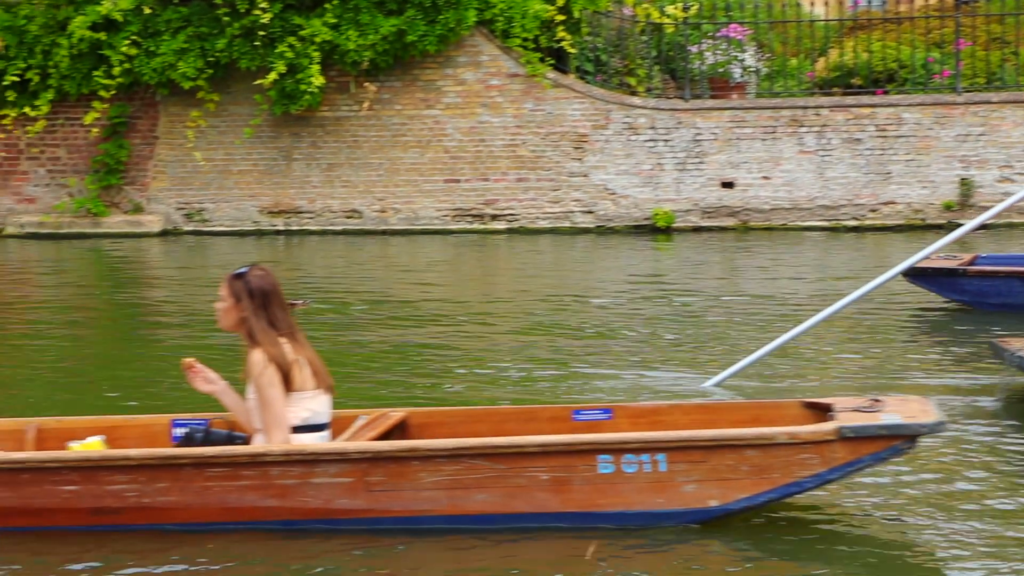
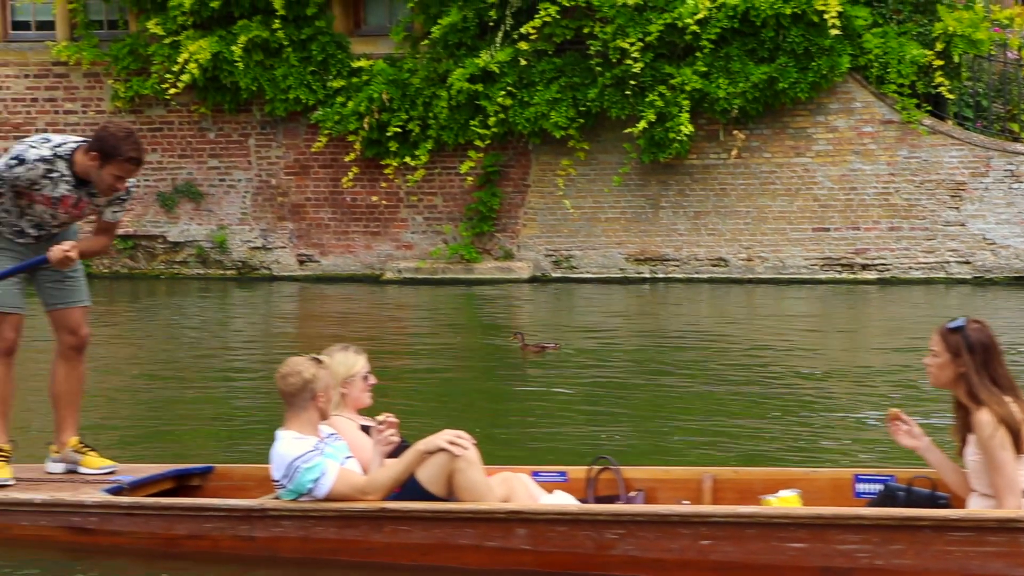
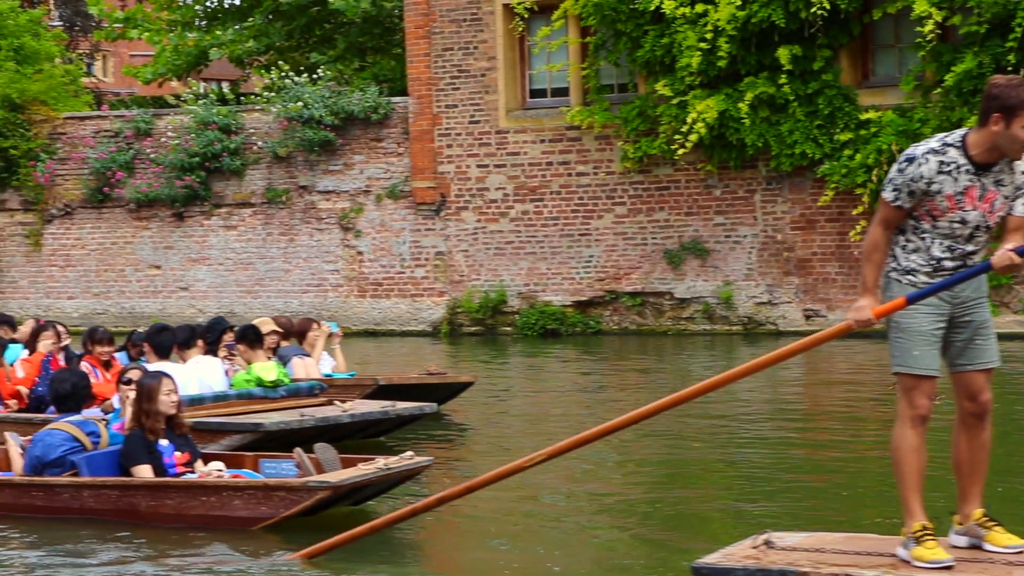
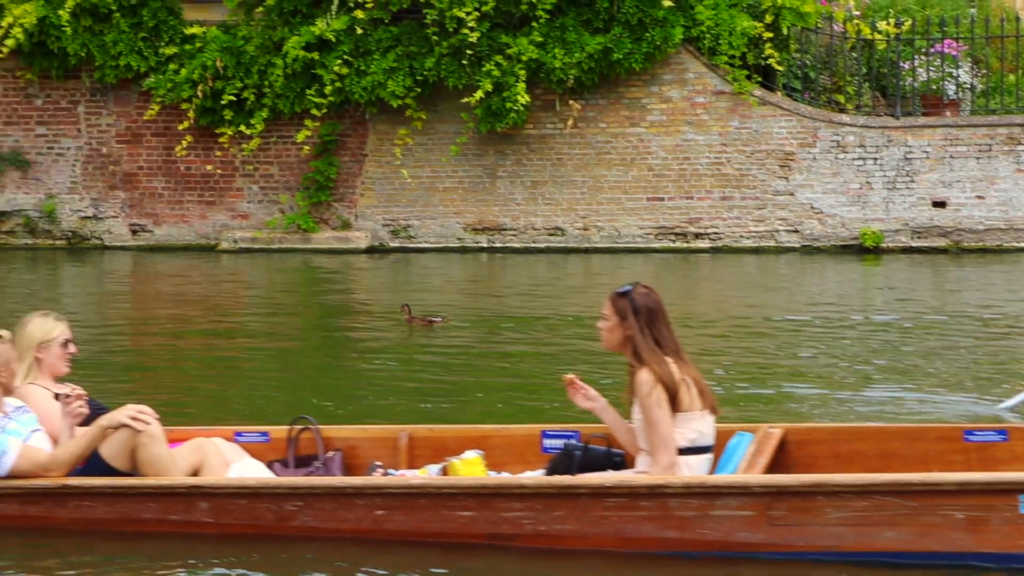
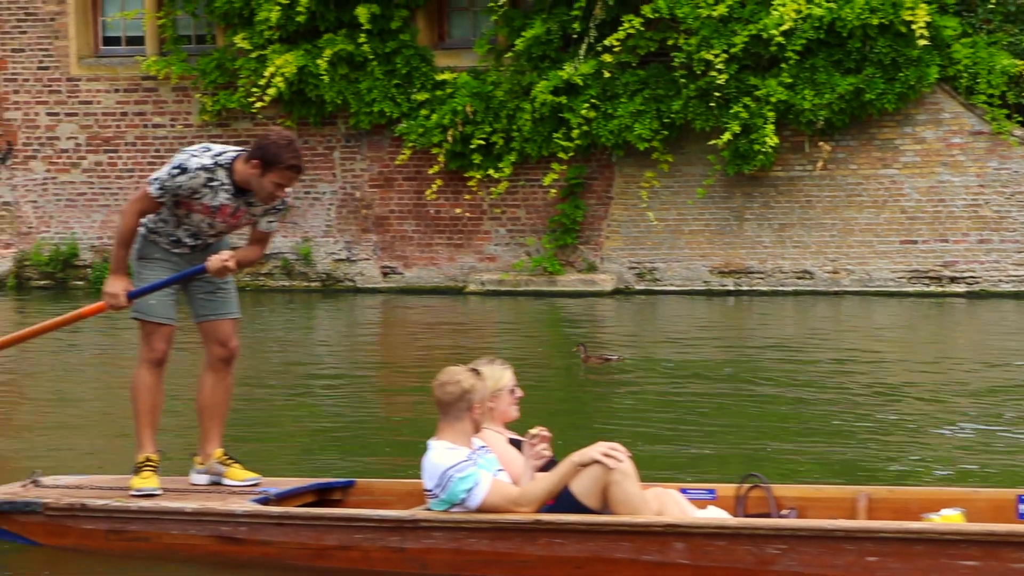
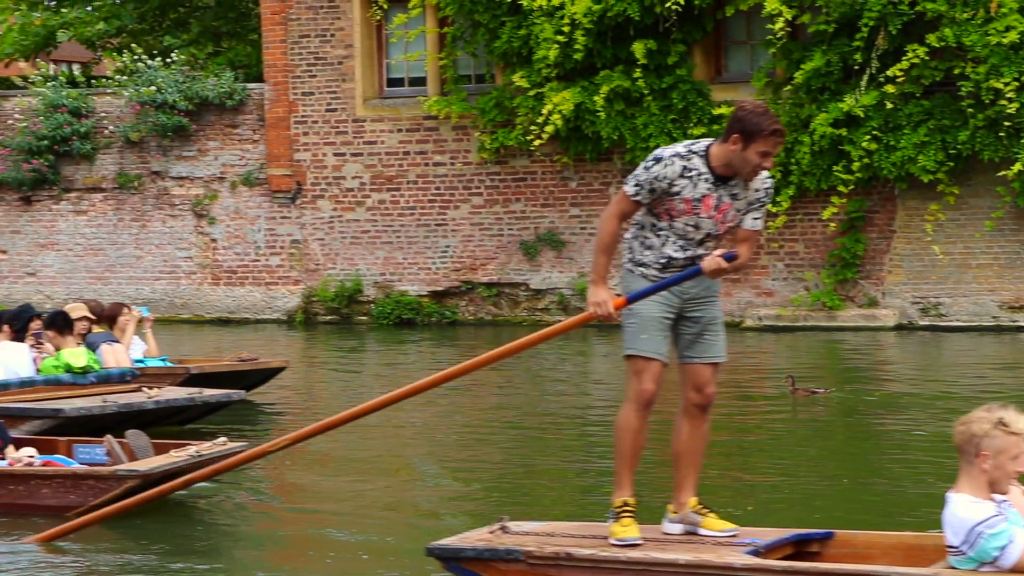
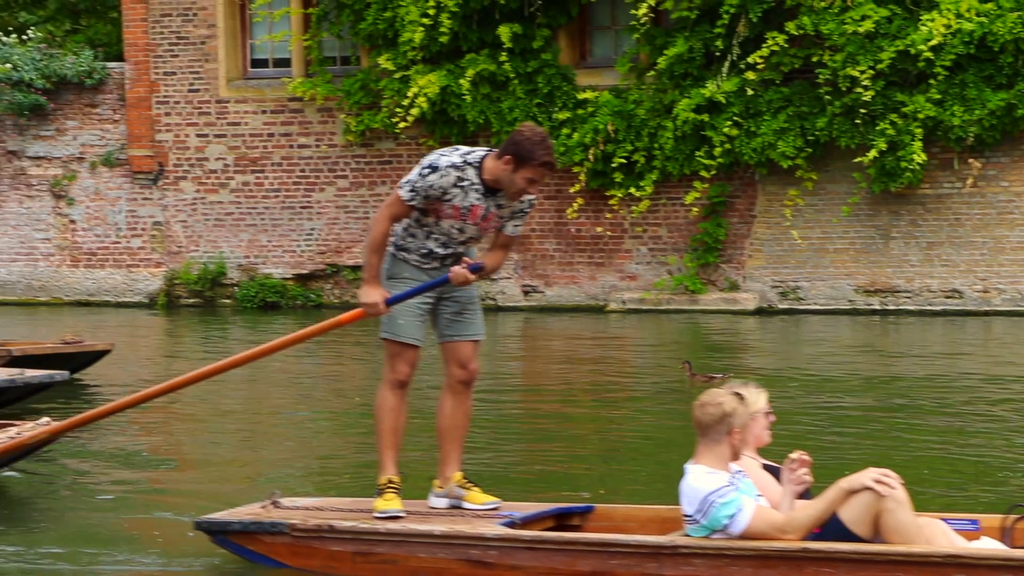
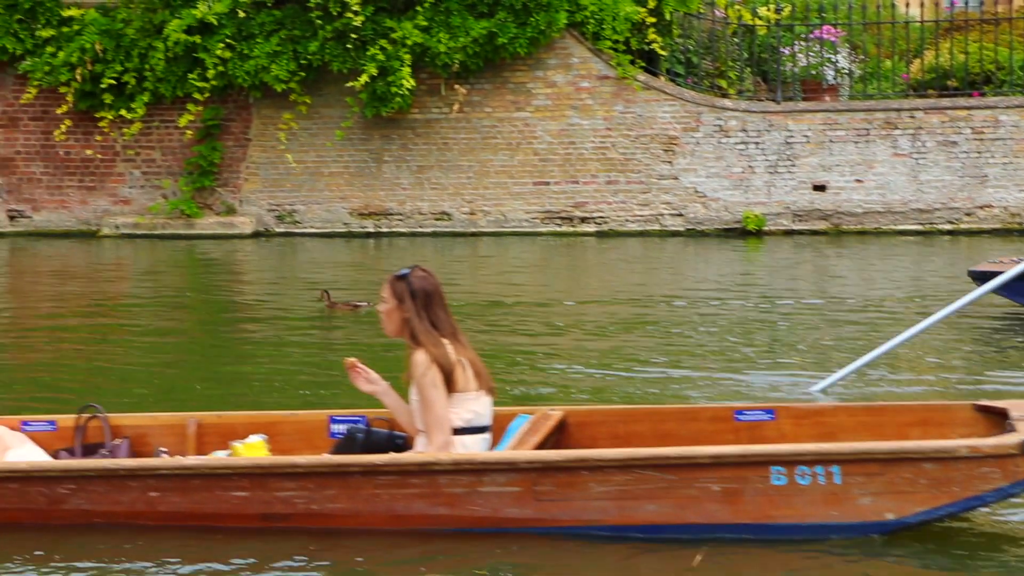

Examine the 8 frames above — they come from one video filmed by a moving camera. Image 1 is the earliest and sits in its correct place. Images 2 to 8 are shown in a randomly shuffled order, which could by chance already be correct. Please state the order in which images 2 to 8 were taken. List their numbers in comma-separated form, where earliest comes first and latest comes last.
8, 4, 2, 5, 7, 6, 3
